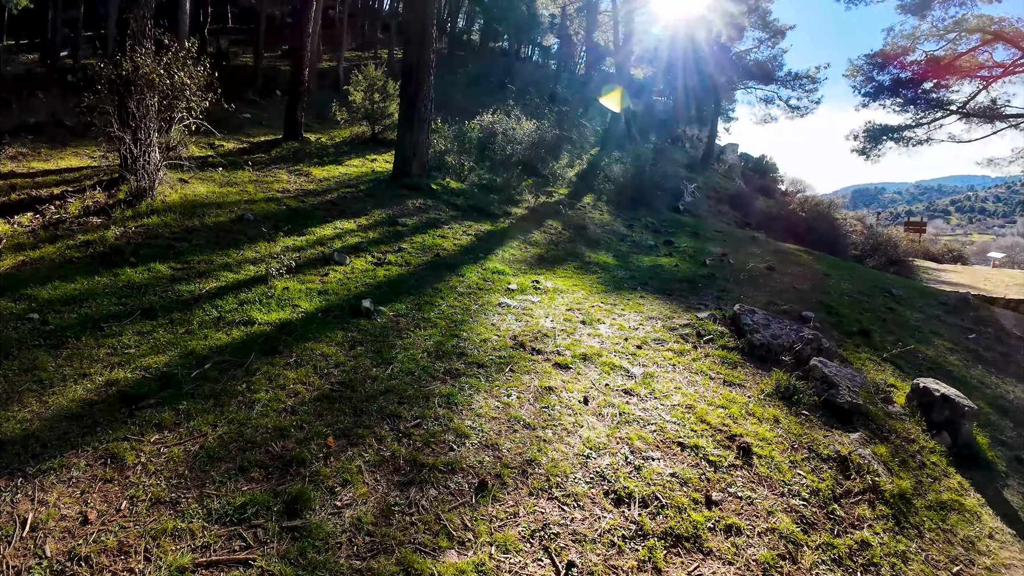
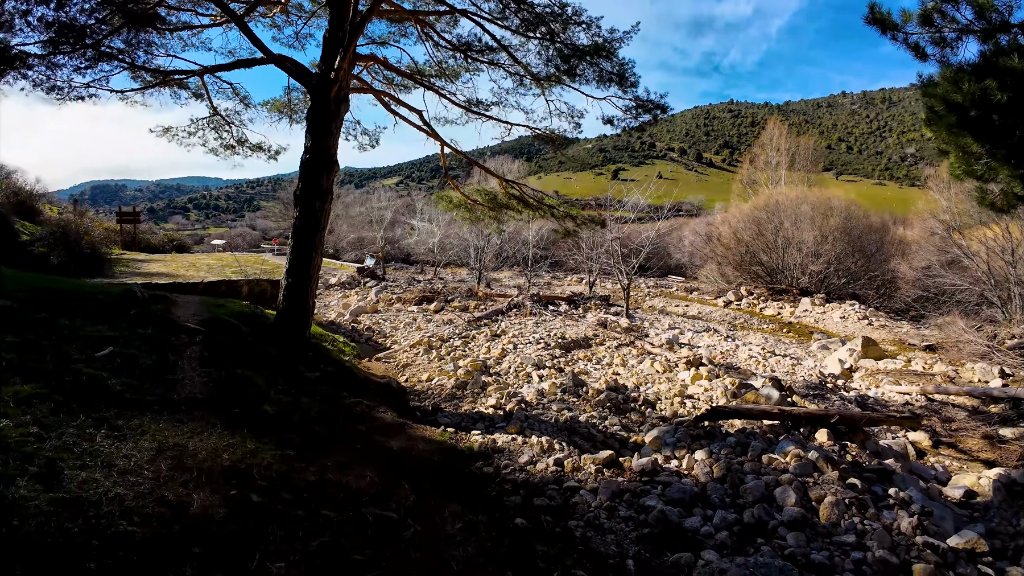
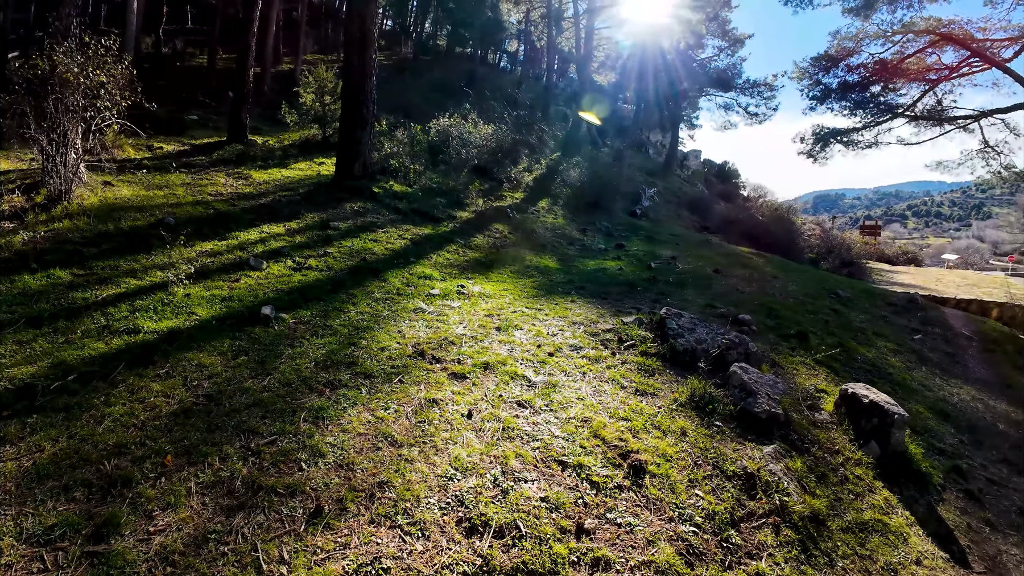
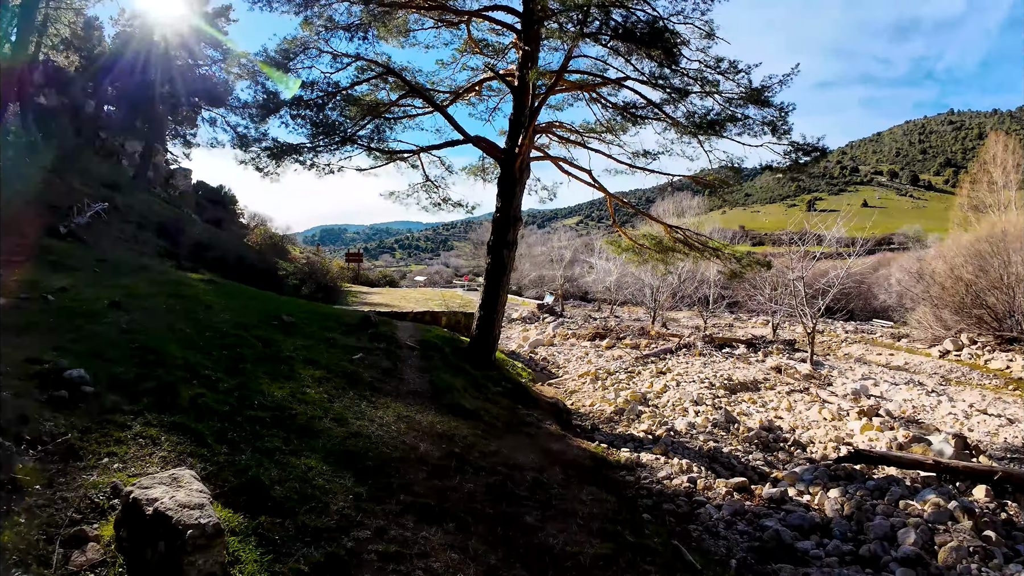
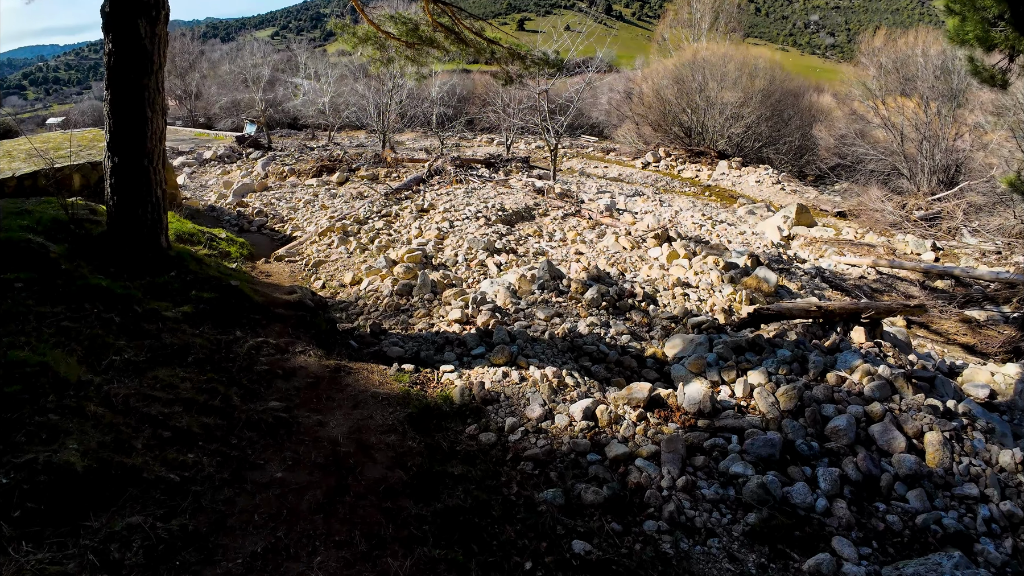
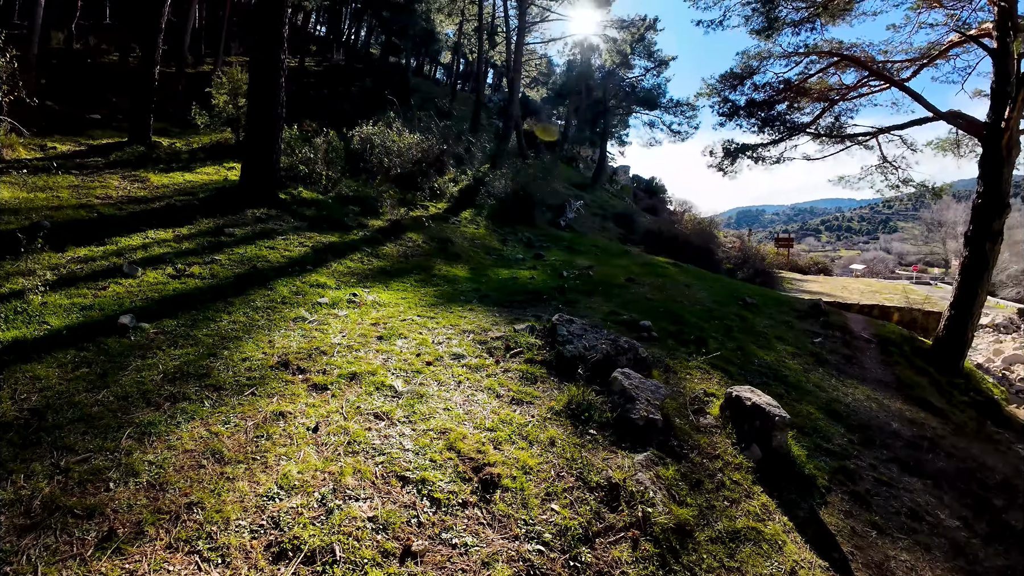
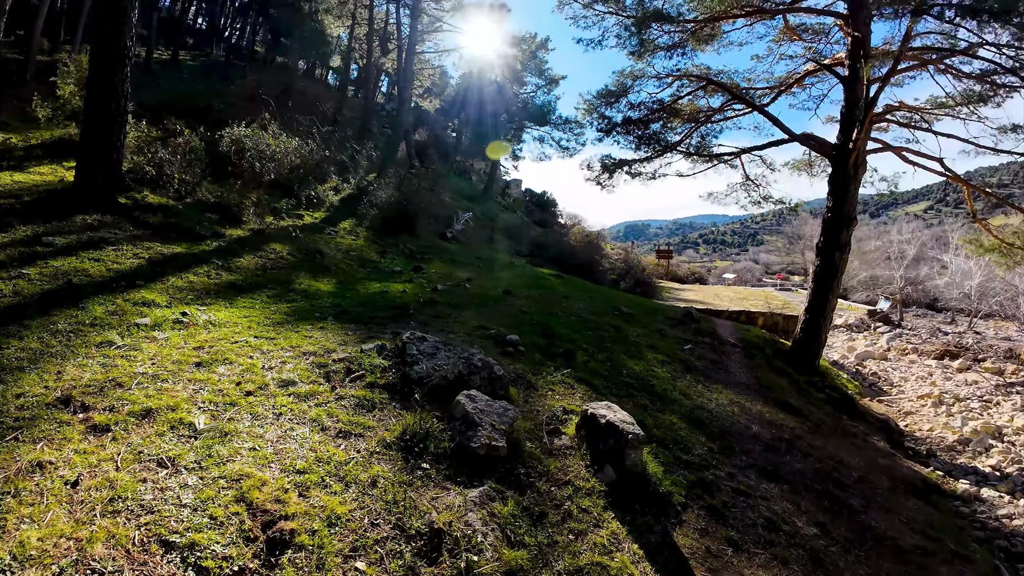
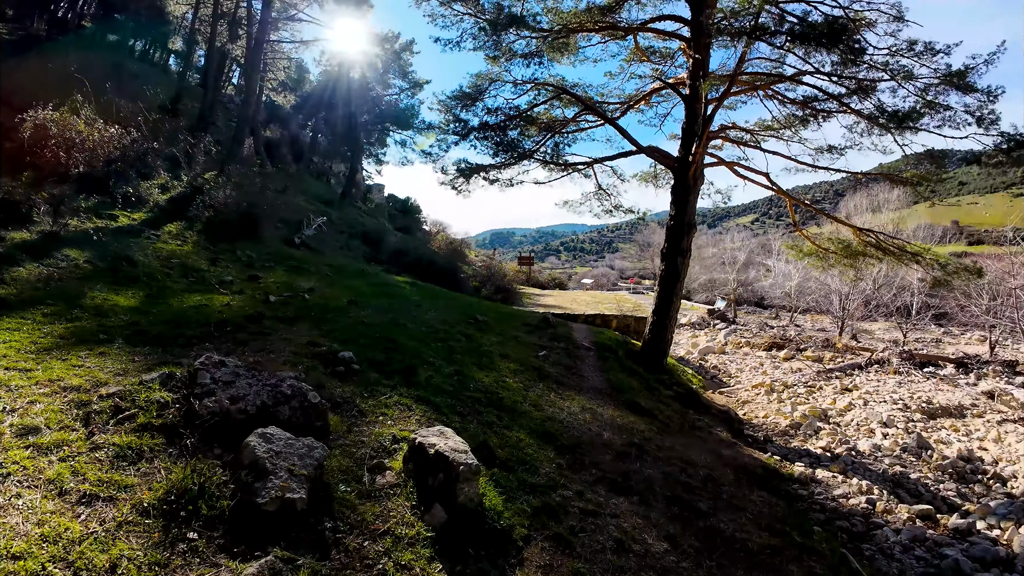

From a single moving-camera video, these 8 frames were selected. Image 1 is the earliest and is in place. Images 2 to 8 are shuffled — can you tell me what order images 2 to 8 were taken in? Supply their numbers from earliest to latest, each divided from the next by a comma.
3, 6, 7, 8, 4, 2, 5
